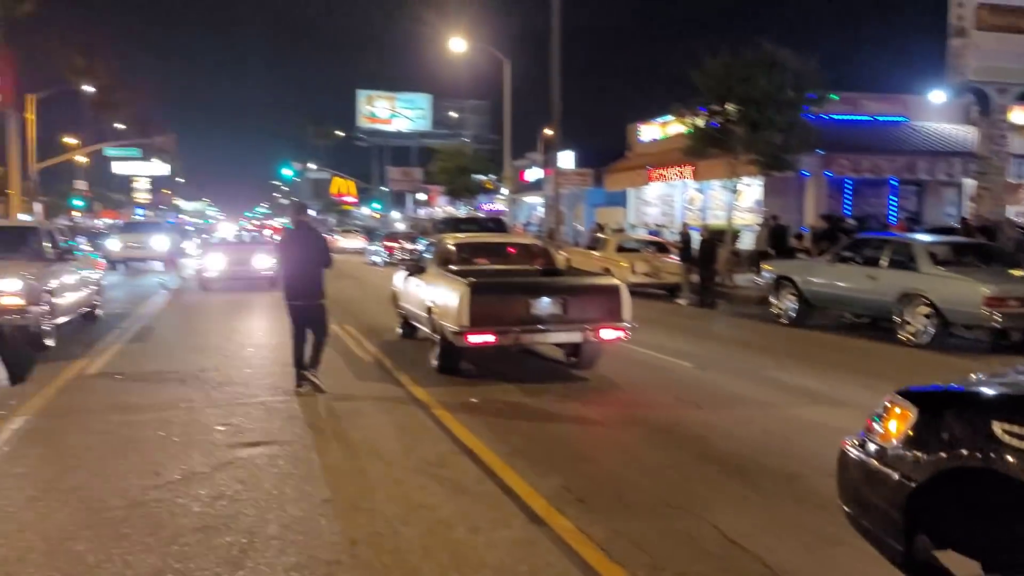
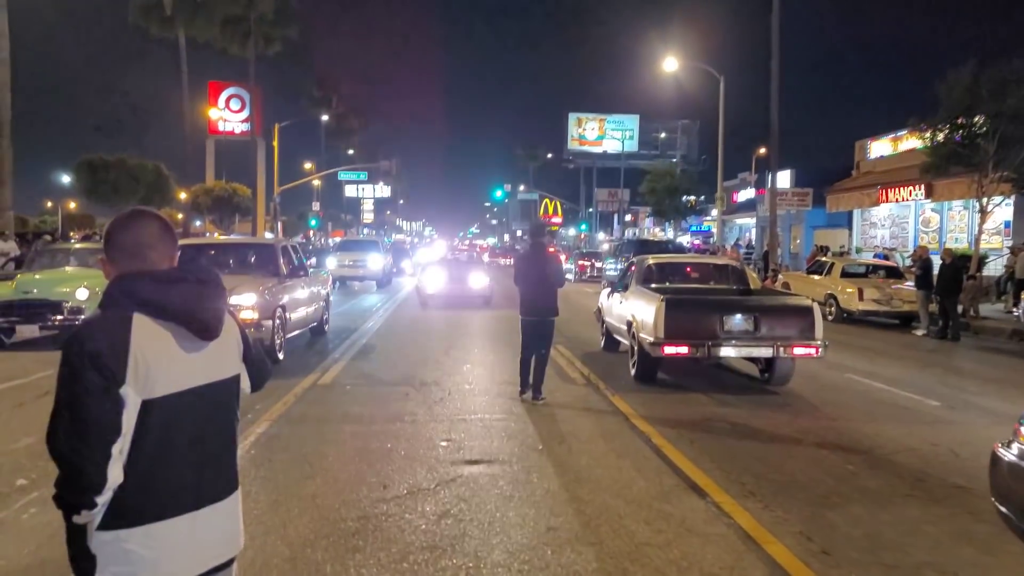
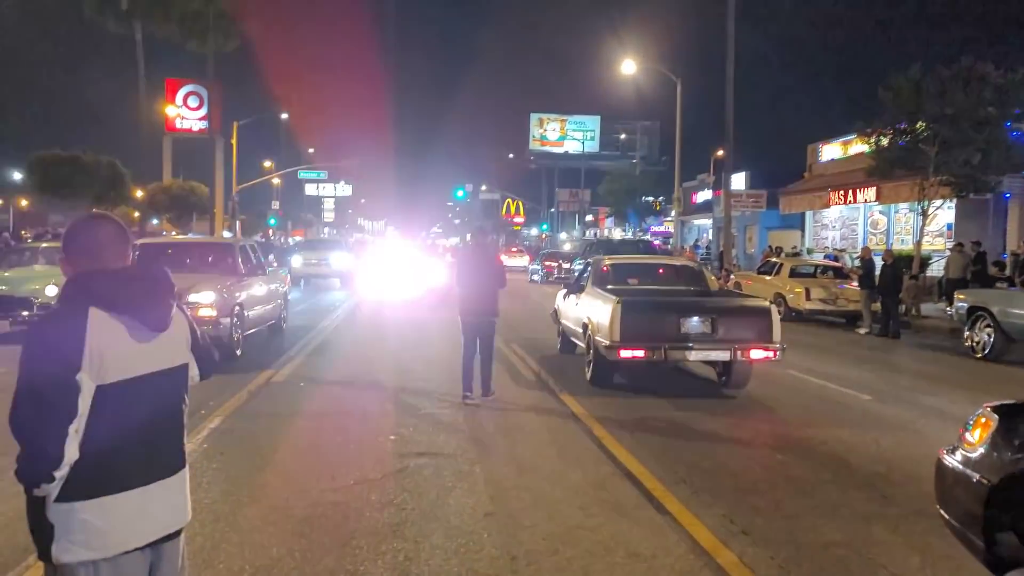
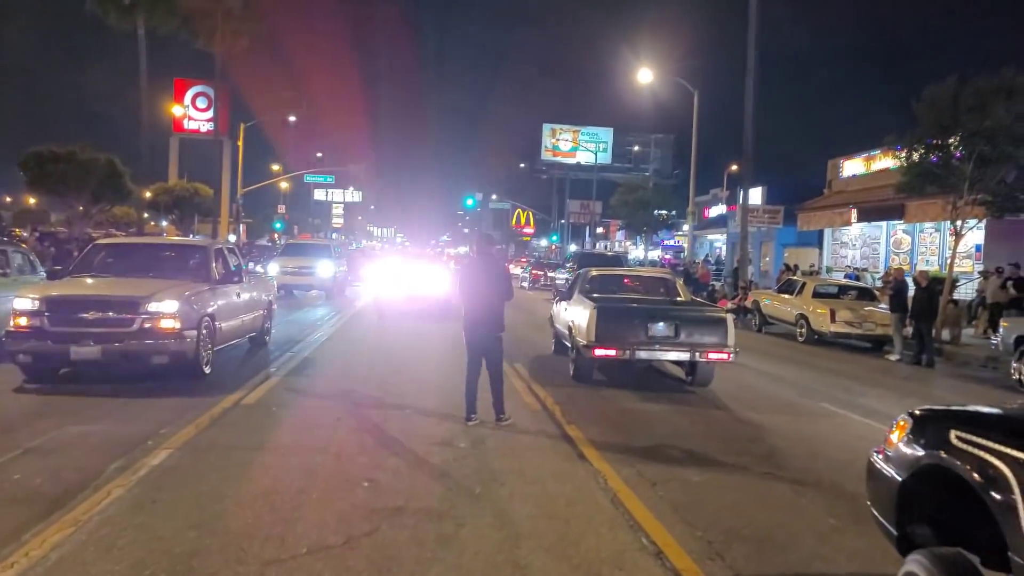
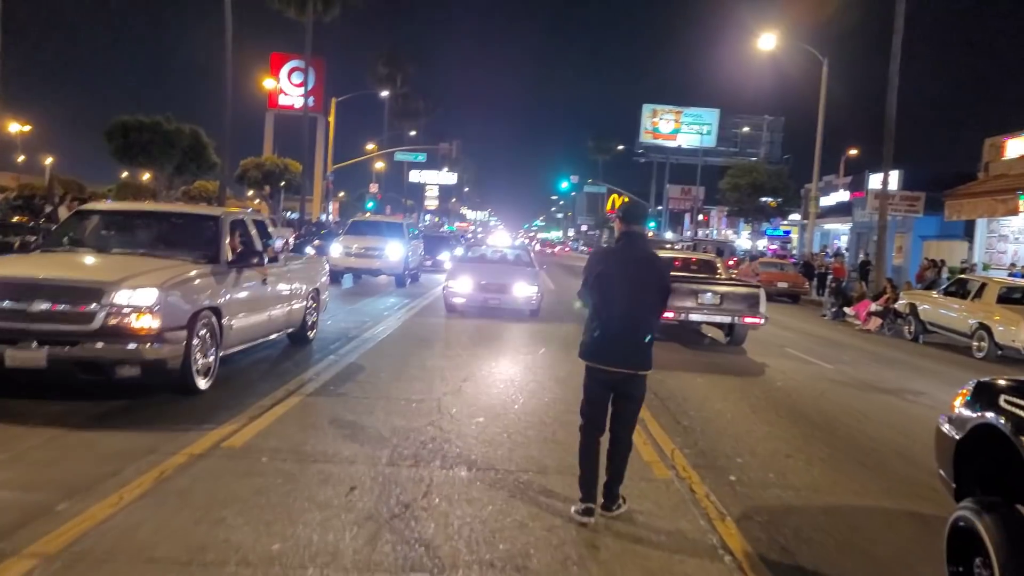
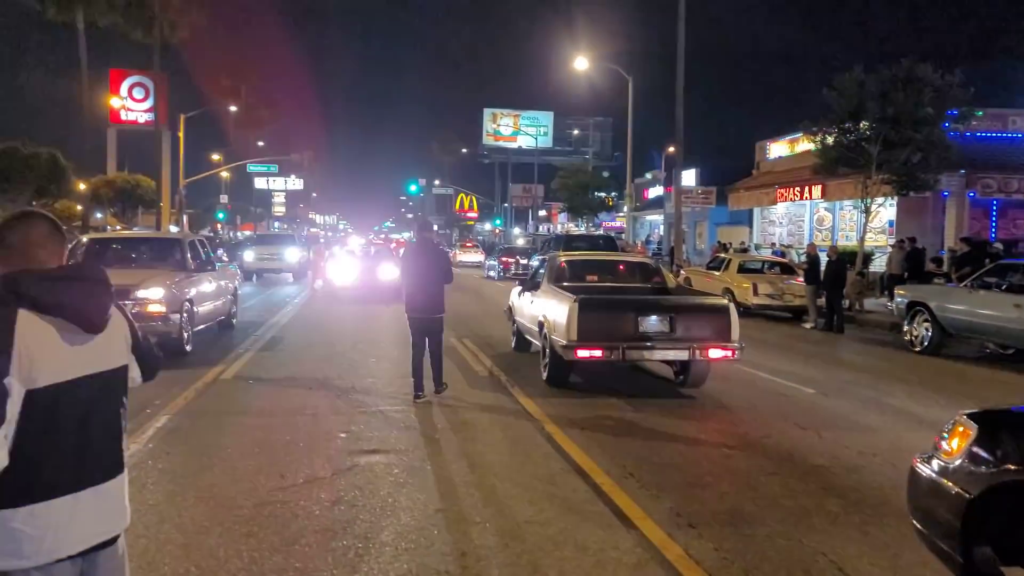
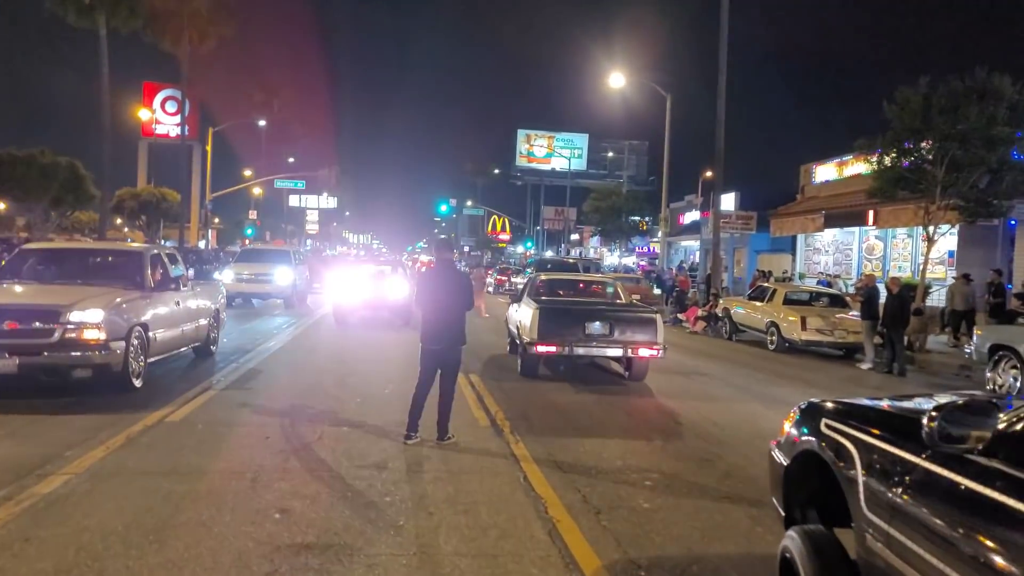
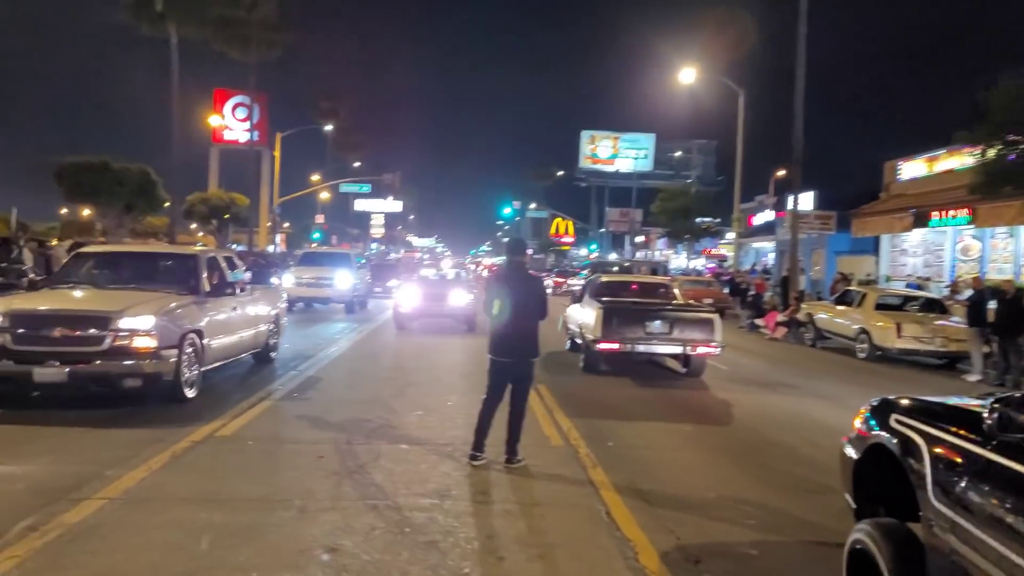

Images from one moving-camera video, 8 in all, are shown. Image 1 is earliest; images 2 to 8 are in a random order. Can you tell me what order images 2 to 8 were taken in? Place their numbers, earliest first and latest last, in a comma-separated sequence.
6, 3, 2, 4, 7, 8, 5
